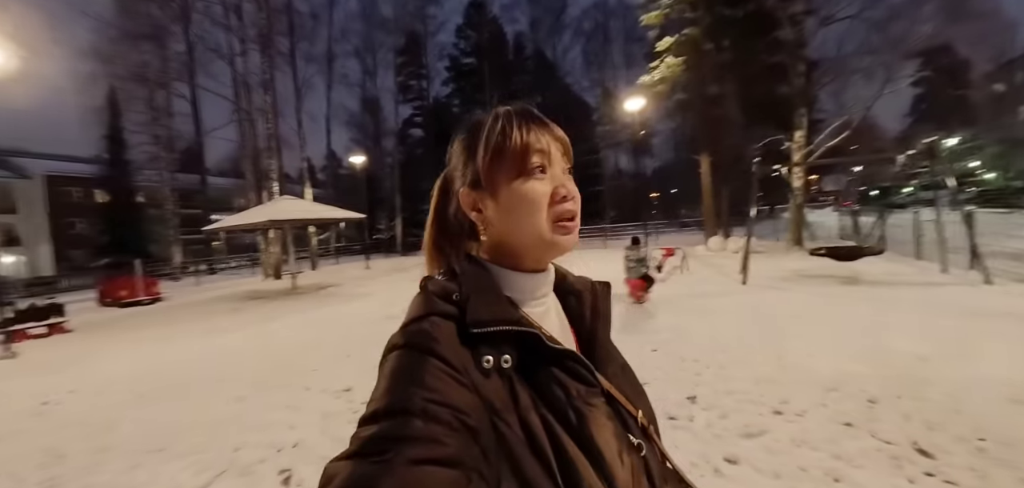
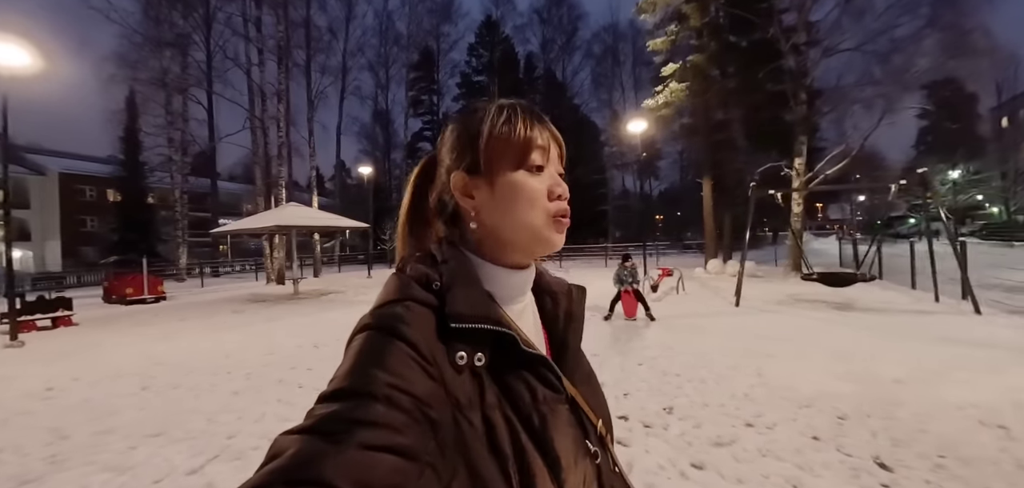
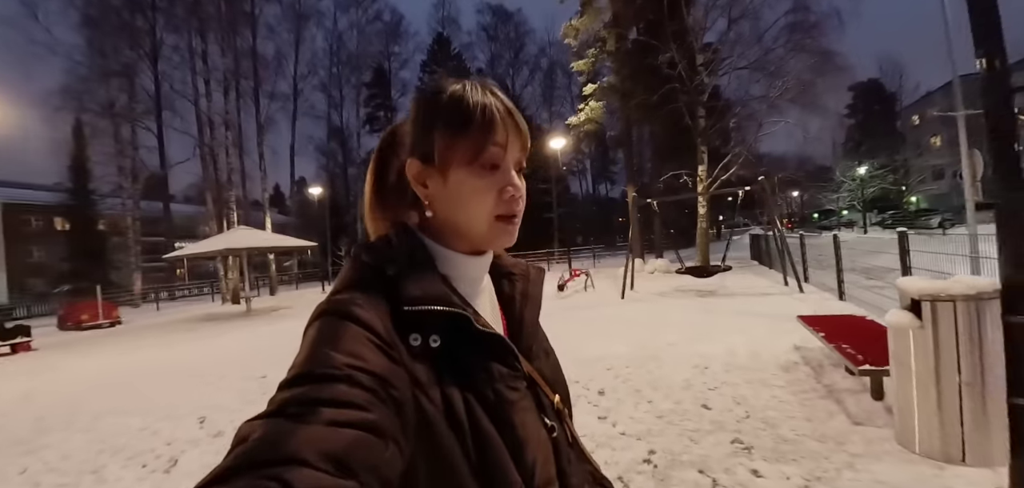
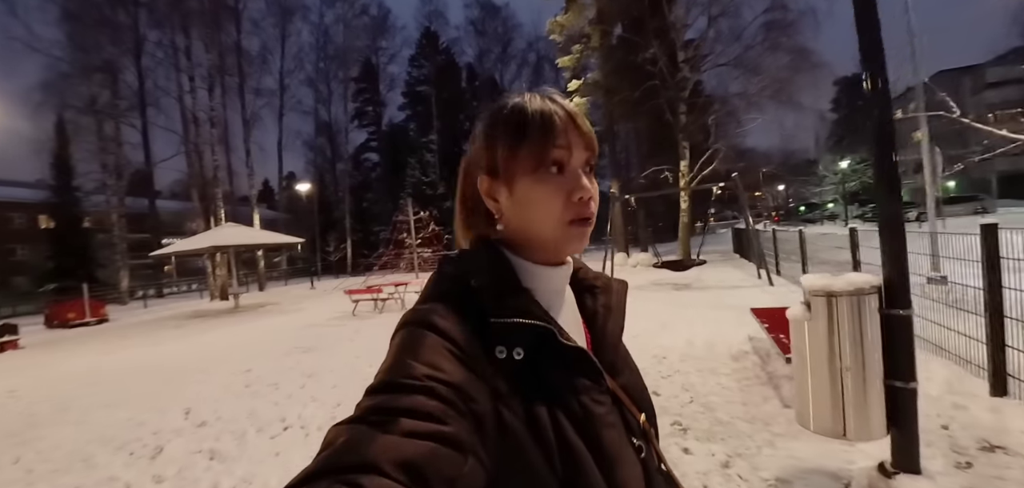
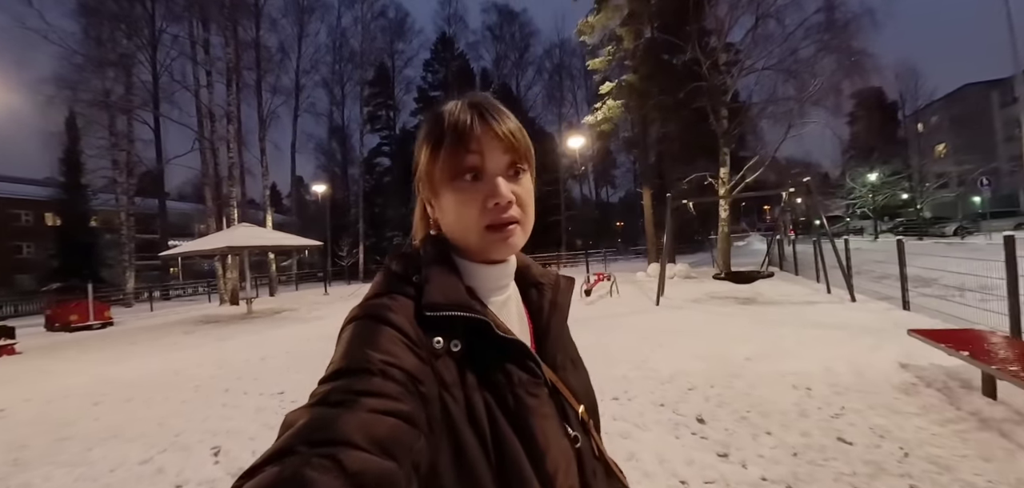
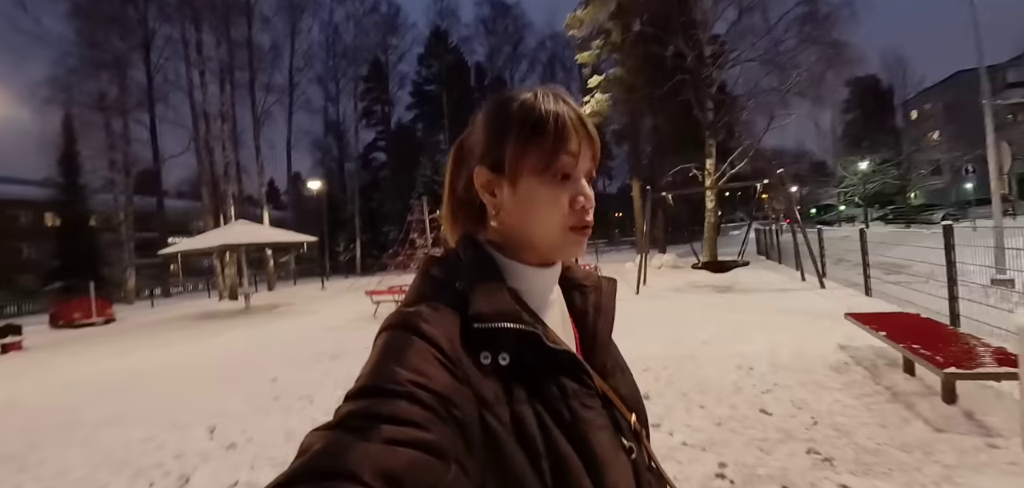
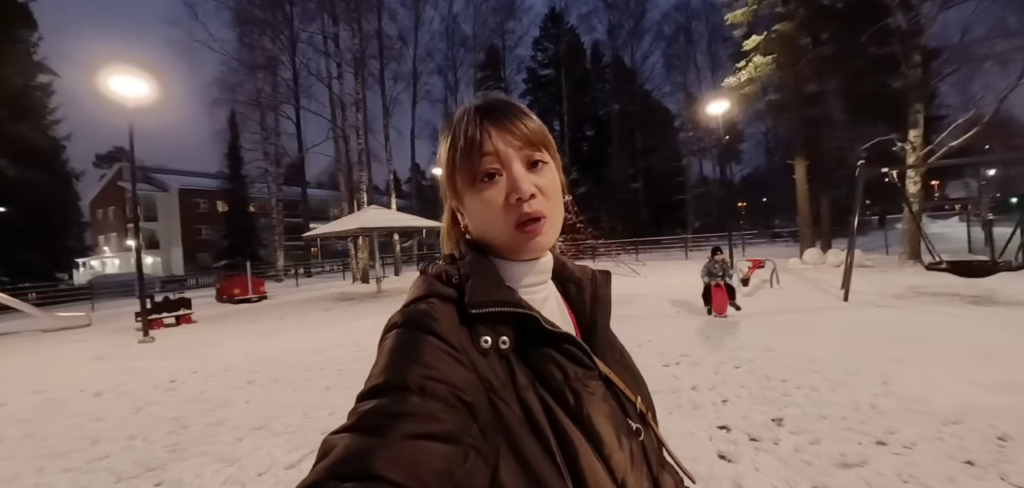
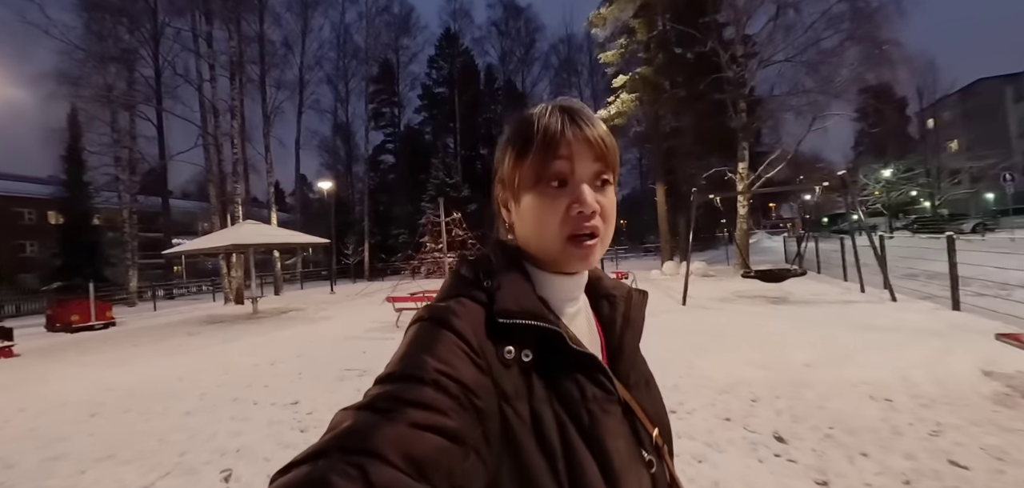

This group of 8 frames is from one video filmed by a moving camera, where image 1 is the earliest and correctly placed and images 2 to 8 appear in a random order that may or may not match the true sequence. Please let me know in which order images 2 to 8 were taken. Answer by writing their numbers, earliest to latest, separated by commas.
7, 2, 8, 5, 6, 3, 4
